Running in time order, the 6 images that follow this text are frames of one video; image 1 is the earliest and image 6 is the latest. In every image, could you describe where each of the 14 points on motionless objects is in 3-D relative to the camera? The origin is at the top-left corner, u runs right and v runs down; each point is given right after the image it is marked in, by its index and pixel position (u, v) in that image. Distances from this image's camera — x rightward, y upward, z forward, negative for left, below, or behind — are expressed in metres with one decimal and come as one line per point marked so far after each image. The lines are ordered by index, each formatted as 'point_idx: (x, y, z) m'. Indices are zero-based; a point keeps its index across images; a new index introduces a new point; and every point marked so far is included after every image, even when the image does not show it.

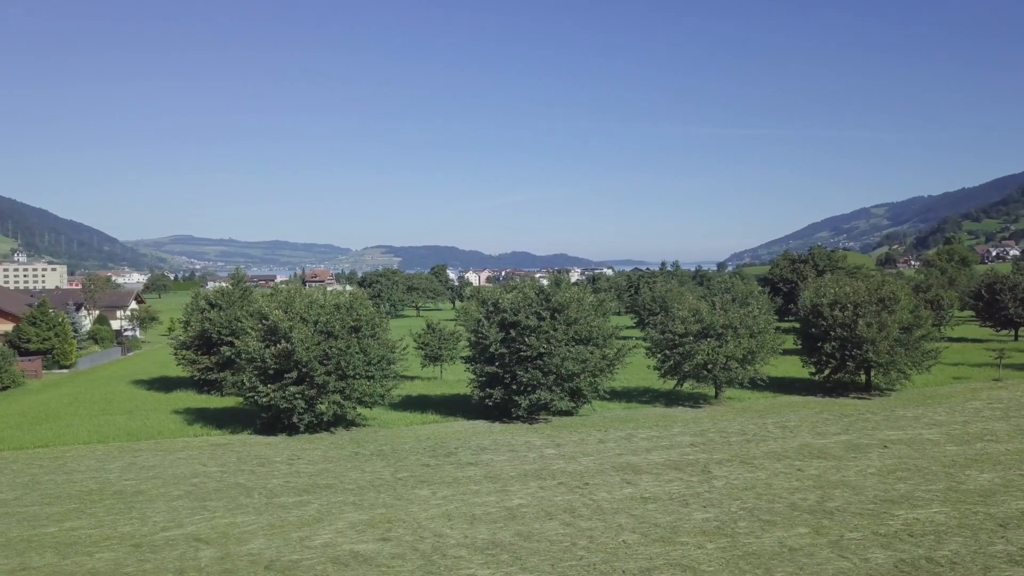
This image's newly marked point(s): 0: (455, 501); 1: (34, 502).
0: (-1.4, -5.4, +17.0) m
1: (-11.6, -5.2, +16.2) m
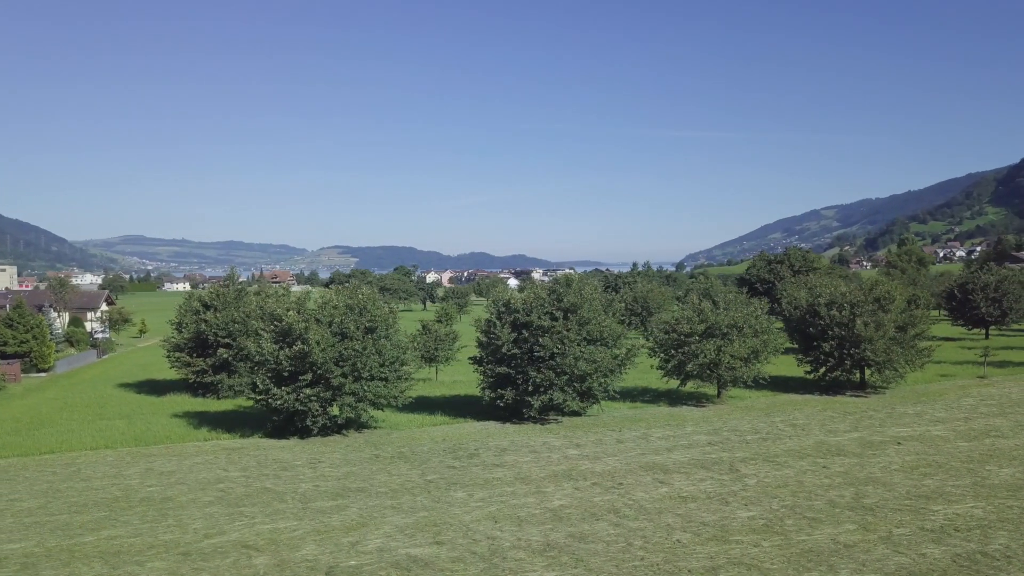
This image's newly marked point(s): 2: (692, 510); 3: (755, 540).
0: (-0.4, -5.4, +16.8) m
1: (-10.6, -5.2, +15.7) m
2: (+4.4, -5.4, +16.1) m
3: (+5.1, -5.2, +13.9) m
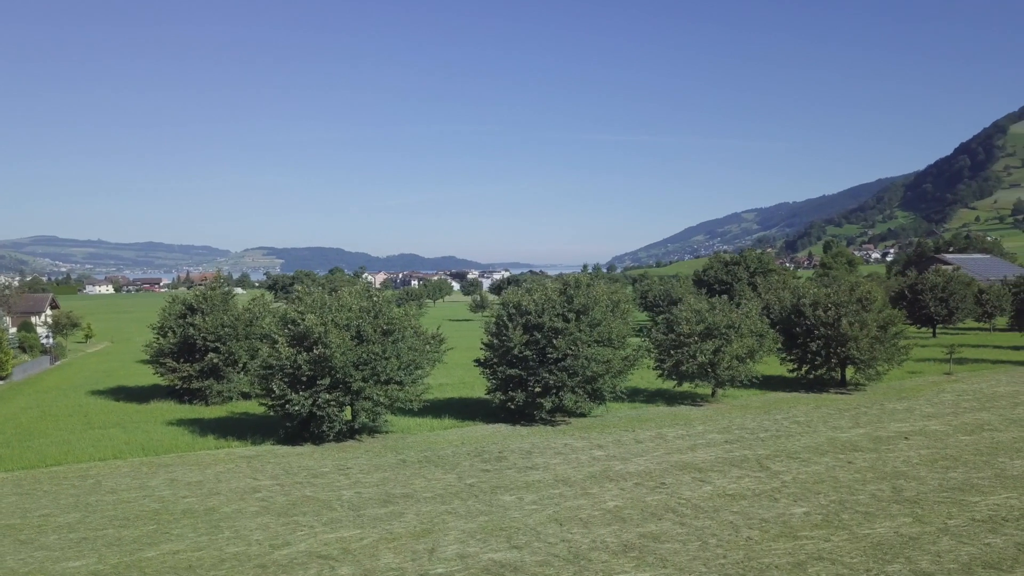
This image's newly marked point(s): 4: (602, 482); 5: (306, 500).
0: (+1.0, -5.5, +16.8) m
1: (-9.1, -5.3, +14.9) m
2: (+5.8, -5.4, +16.4) m
3: (+6.6, -5.2, +14.2) m
4: (+2.6, -5.6, +19.2) m
5: (-5.3, -5.5, +17.3) m
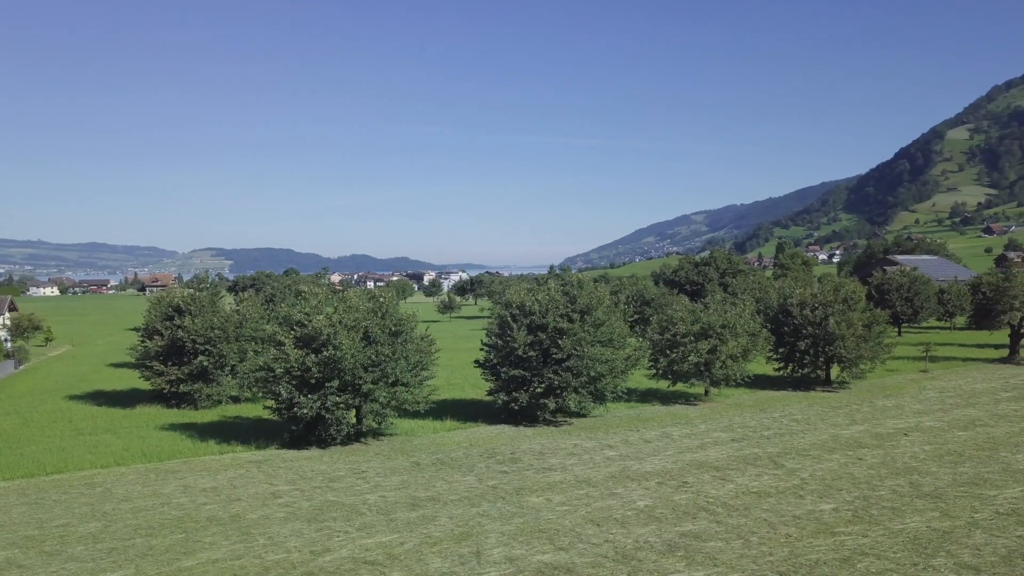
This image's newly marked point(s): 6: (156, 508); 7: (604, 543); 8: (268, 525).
0: (+1.7, -5.5, +16.7) m
1: (-8.3, -5.3, +14.4) m
2: (+6.5, -5.4, +16.6) m
3: (+7.5, -5.2, +14.4) m
4: (+3.2, -5.6, +19.2) m
5: (-4.6, -5.5, +16.9) m
6: (-8.8, -5.4, +16.4) m
7: (+1.9, -5.3, +13.7) m
8: (-5.5, -5.4, +15.1) m
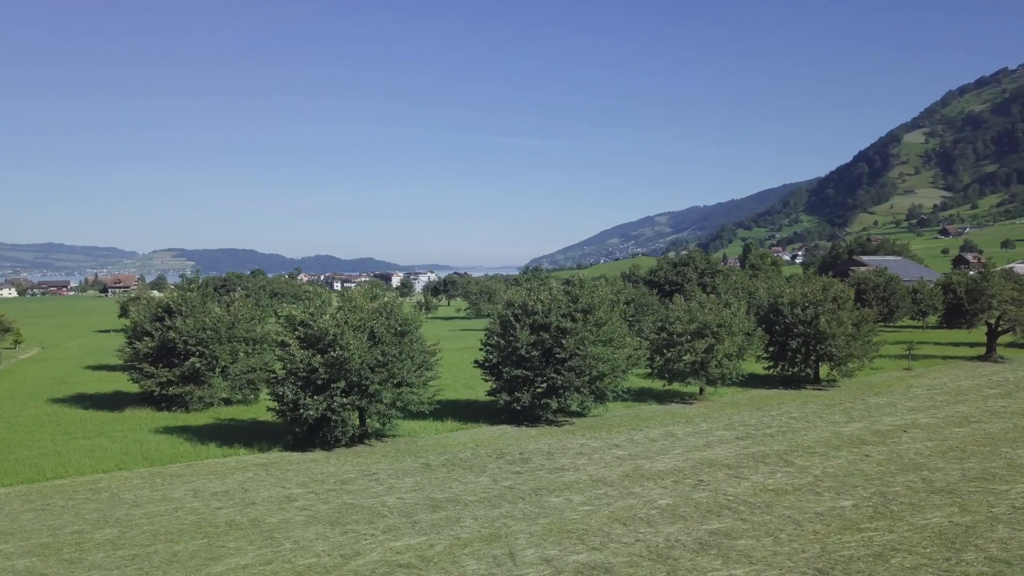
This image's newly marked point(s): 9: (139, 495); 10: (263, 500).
0: (+2.3, -5.4, +16.7) m
1: (-7.6, -5.3, +14.0) m
2: (+7.1, -5.4, +16.7) m
3: (+8.1, -5.2, +14.5) m
4: (+3.7, -5.6, +19.2) m
5: (-4.1, -5.5, +16.7) m
6: (-8.2, -5.4, +16.0) m
7: (+2.5, -5.2, +13.7) m
8: (-4.9, -5.3, +14.8) m
9: (-10.0, -5.5, +17.8) m
10: (-6.5, -5.5, +17.4) m
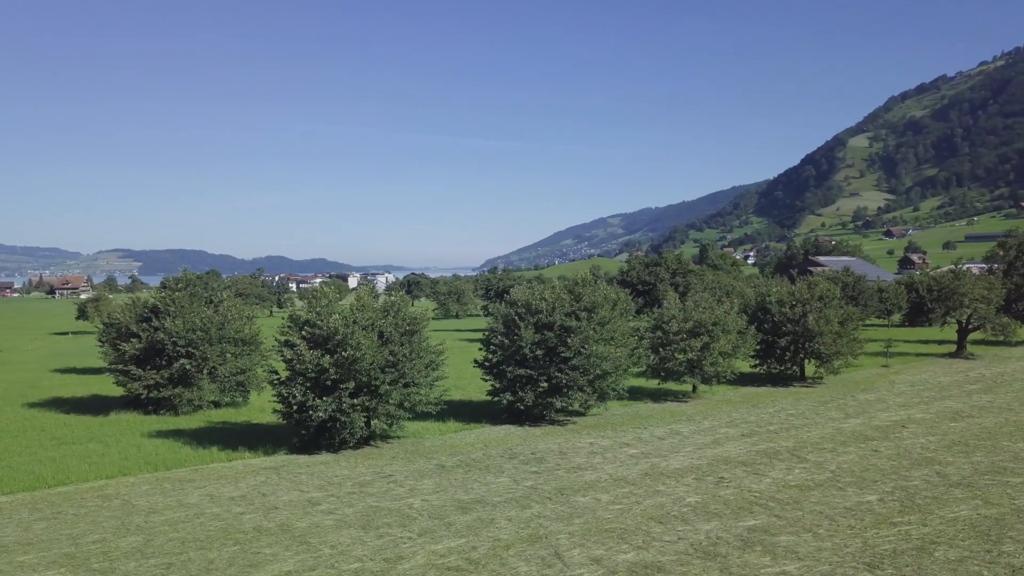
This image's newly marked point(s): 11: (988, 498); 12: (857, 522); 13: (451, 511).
0: (+3.0, -5.4, +16.6) m
1: (-6.8, -5.3, +13.5) m
2: (+7.8, -5.3, +16.8) m
3: (+8.9, -5.1, +14.8) m
4: (+4.3, -5.5, +19.2) m
5: (-3.3, -5.4, +16.3) m
6: (-7.5, -5.4, +15.5) m
7: (+3.4, -5.2, +13.7) m
8: (-4.1, -5.3, +14.4) m
9: (-9.3, -5.5, +17.2) m
10: (-5.8, -5.5, +16.9) m
11: (+11.6, -5.1, +16.3) m
12: (+7.6, -5.2, +14.7) m
13: (-1.5, -5.4, +16.2) m
